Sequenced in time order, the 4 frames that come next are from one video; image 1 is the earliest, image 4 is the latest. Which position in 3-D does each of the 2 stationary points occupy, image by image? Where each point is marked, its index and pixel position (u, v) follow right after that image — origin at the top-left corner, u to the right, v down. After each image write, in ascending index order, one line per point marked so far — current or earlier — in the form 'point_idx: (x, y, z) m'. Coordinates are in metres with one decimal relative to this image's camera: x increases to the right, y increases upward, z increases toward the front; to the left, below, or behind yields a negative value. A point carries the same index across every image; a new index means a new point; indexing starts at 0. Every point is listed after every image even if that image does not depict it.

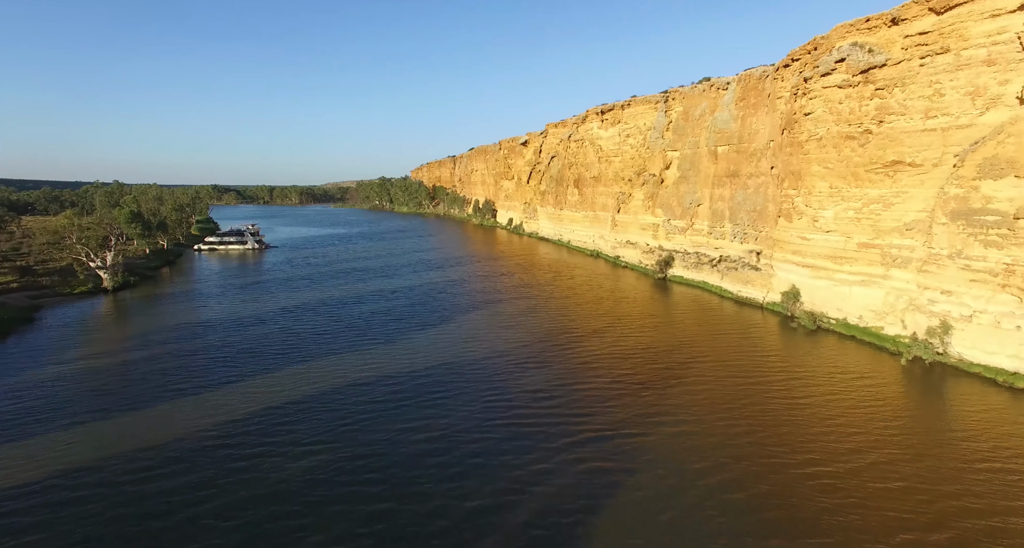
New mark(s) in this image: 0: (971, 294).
0: (+11.3, -0.5, +13.6) m
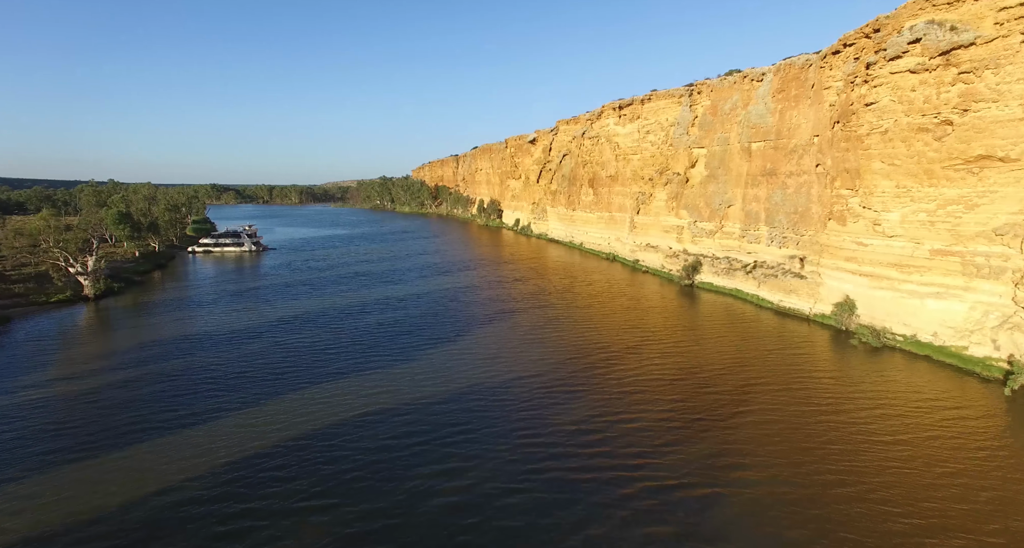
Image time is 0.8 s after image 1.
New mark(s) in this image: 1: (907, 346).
0: (+12.1, -0.8, +11.5) m
1: (+11.5, -2.1, +16.1) m
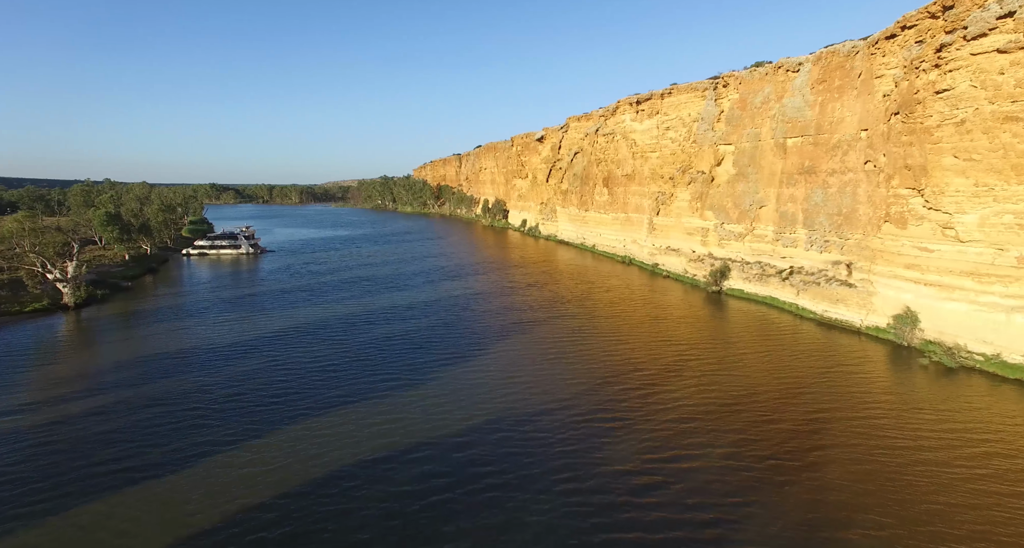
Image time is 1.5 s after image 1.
0: (+12.7, -1.1, +9.6) m
1: (+12.2, -2.4, +14.2) m
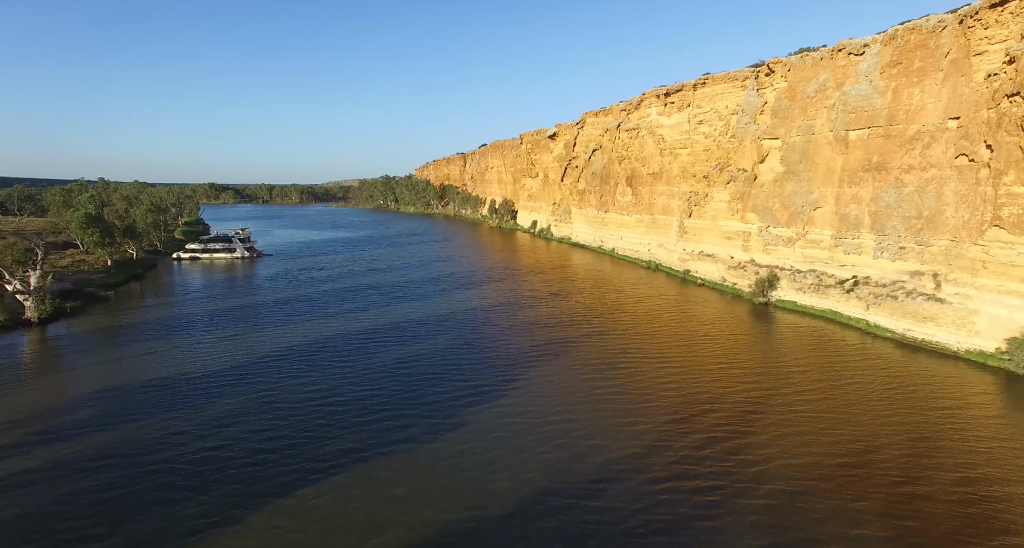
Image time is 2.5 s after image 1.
0: (+13.7, -1.5, +6.8) m
1: (+13.2, -2.8, +11.5) m
